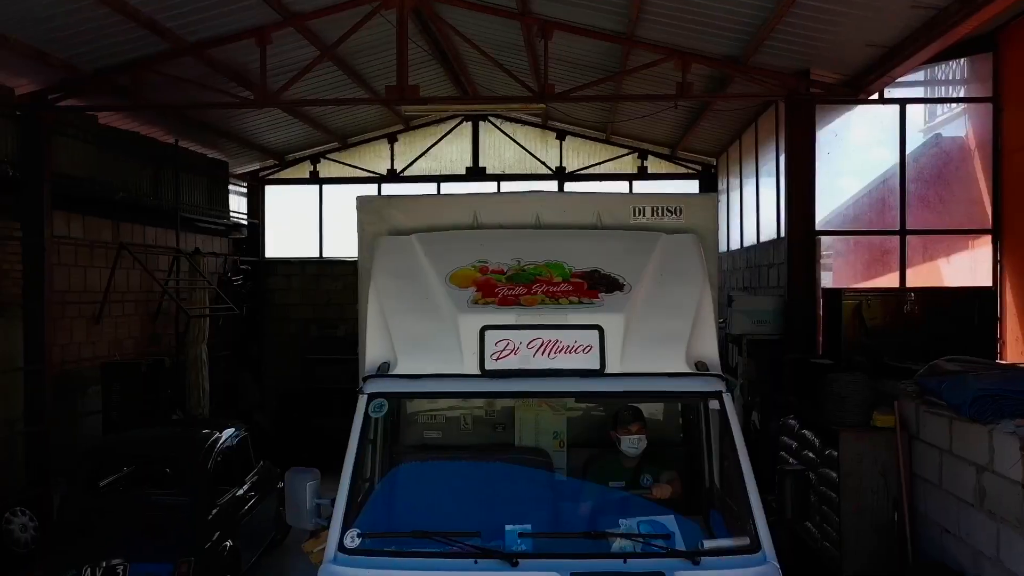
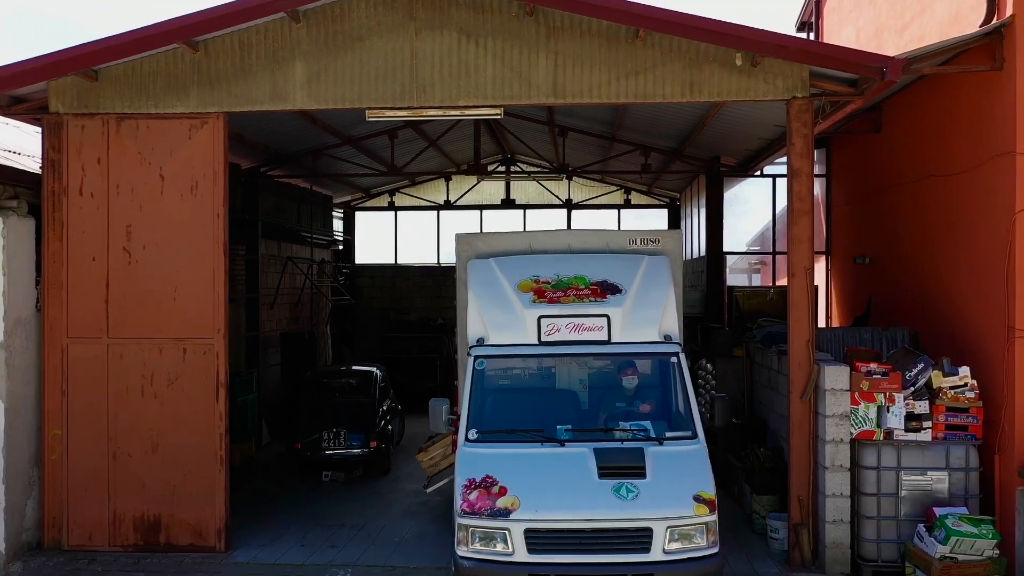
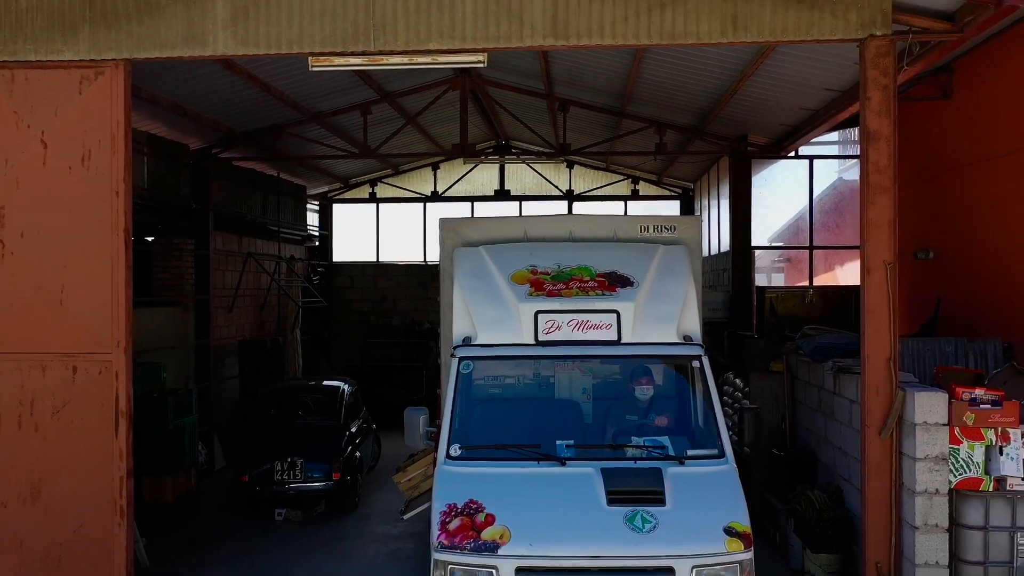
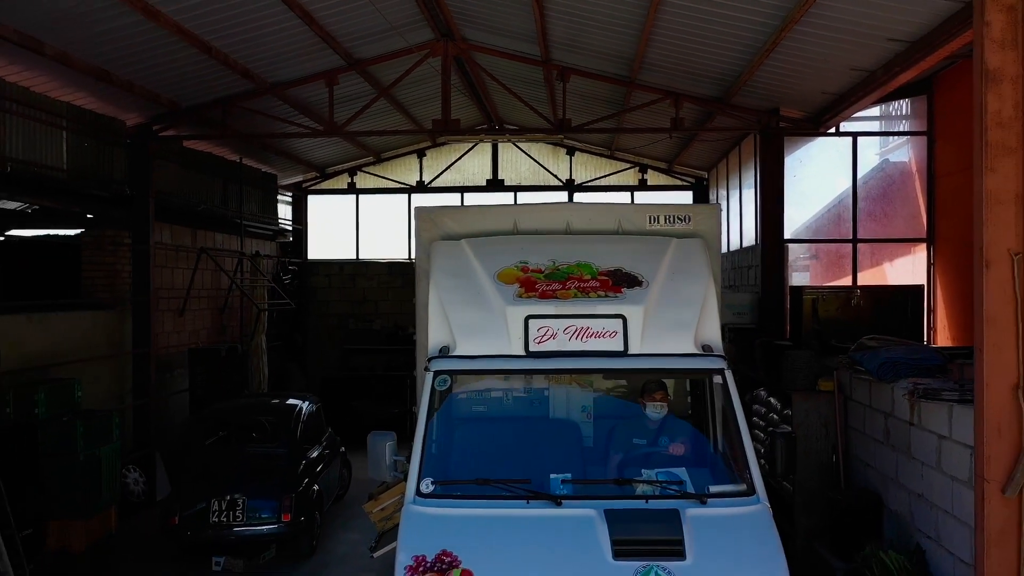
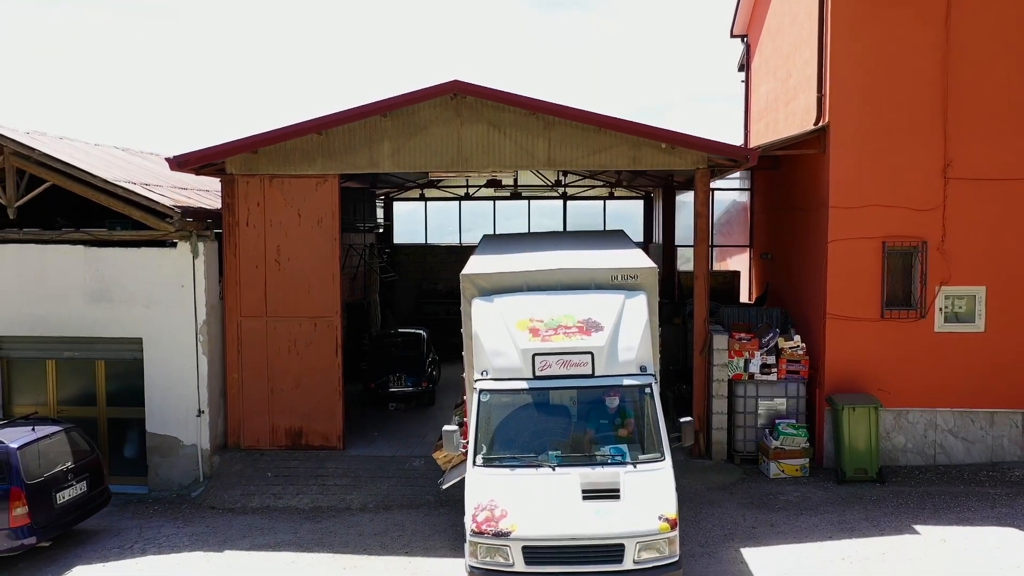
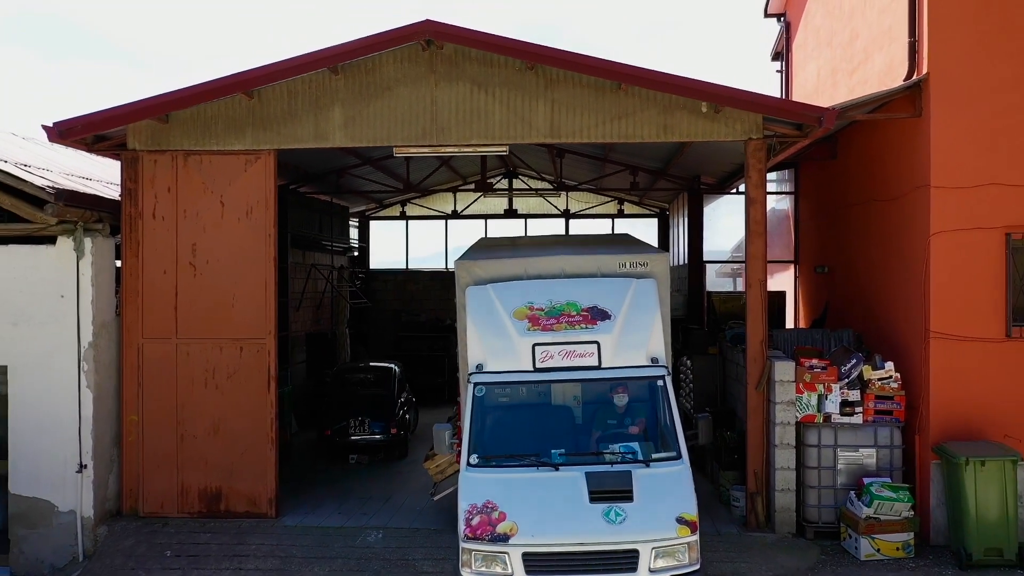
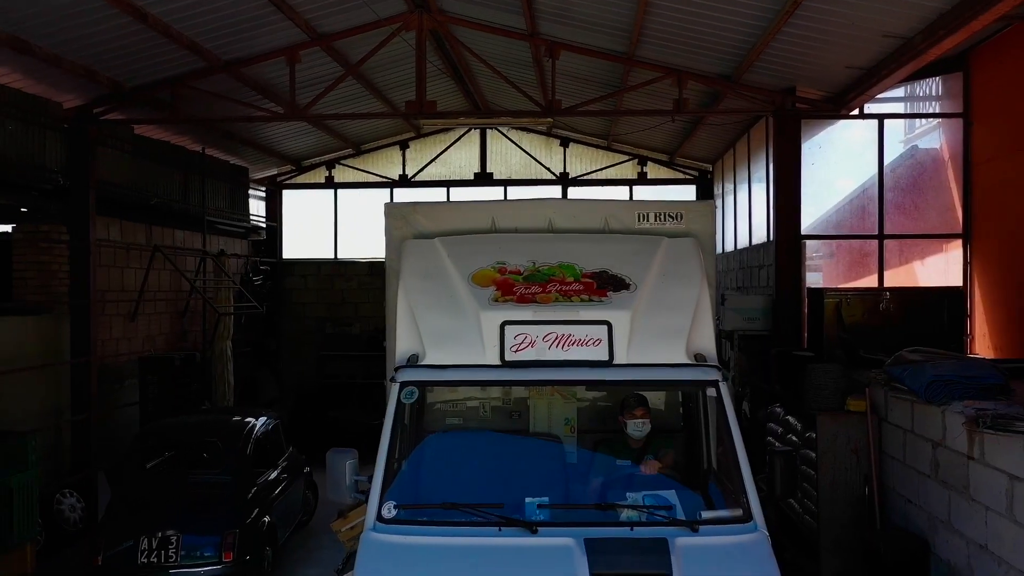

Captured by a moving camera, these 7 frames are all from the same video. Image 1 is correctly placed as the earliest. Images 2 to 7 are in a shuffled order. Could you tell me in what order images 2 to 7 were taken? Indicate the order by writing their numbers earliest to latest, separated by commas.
7, 4, 3, 2, 6, 5
